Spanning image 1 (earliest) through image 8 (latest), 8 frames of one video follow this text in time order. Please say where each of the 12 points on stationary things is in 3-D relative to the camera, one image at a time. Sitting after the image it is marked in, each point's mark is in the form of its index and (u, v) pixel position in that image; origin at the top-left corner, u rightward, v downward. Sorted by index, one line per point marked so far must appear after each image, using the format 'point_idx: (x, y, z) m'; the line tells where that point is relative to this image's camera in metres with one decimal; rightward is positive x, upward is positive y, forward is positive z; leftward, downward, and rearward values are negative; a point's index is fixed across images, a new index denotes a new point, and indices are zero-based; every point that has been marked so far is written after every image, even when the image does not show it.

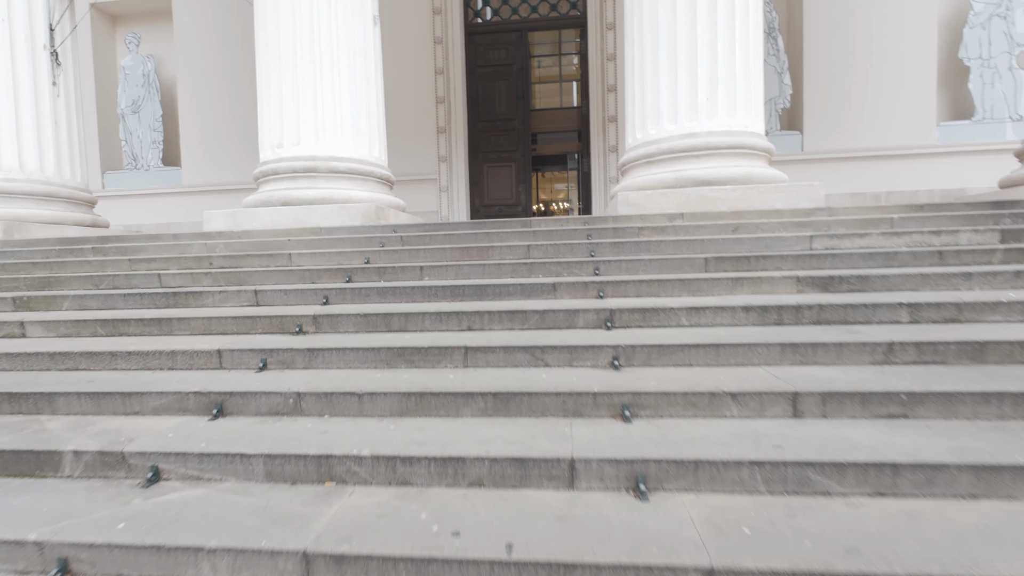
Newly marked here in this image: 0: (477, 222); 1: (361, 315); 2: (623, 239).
0: (-0.4, +0.8, +5.7) m
1: (-1.1, -0.2, +3.5) m
2: (+1.1, +0.5, +4.9) m
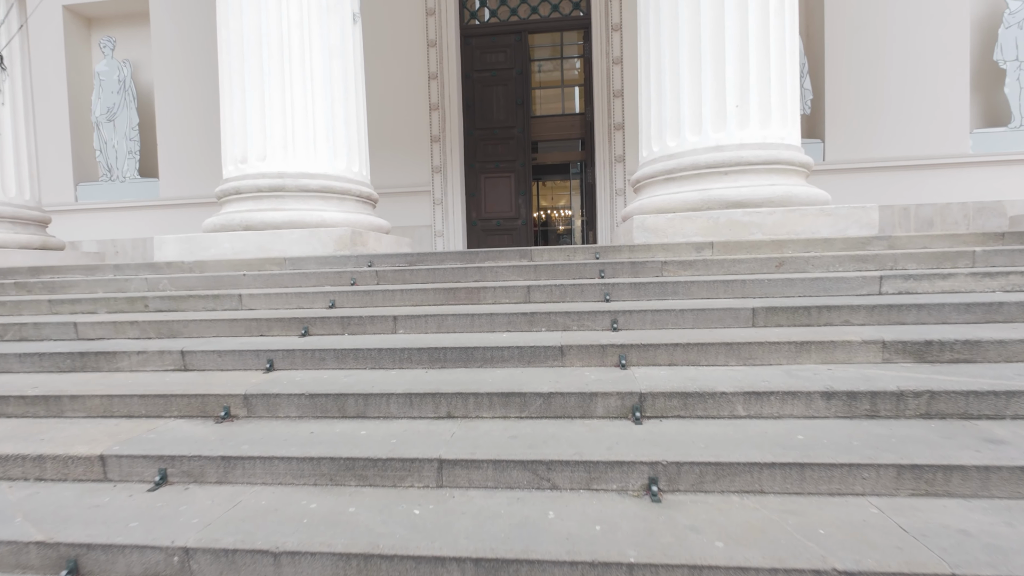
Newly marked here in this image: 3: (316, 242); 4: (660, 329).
0: (-0.4, +0.4, +4.8) m
1: (-1.1, -0.6, +2.7) m
2: (+1.1, +0.1, +4.0) m
3: (-2.2, +0.5, +5.4) m
4: (+1.0, -0.3, +3.3) m
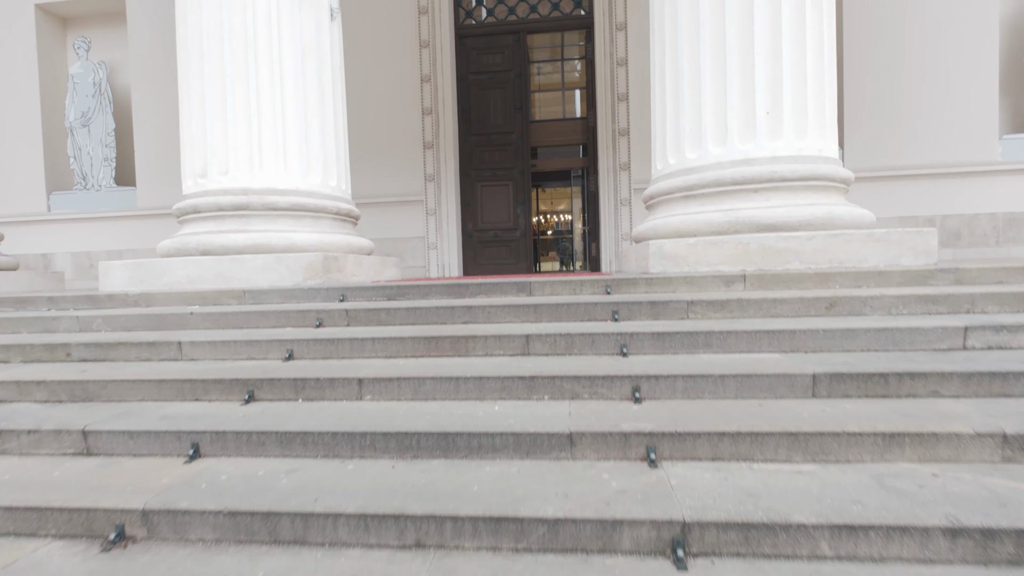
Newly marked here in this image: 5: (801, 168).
0: (-0.5, 0.0, +4.1) m
1: (-1.2, -0.9, +2.0) m
2: (+1.1, -0.2, +3.3) m
3: (-2.3, +0.2, +4.7) m
4: (+1.0, -0.6, +2.6) m
5: (+2.6, +1.1, +4.4) m
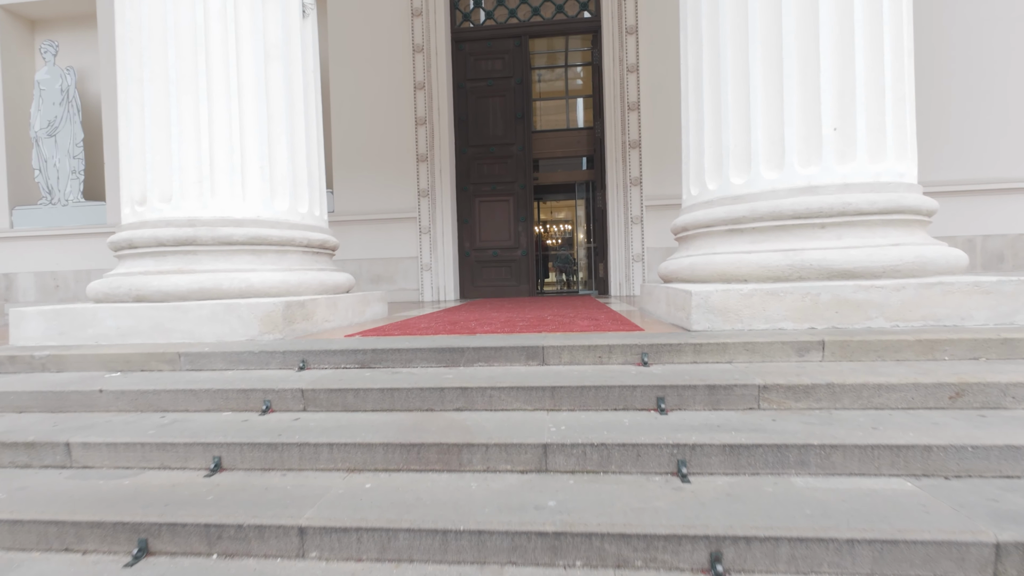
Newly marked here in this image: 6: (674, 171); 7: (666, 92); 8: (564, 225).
0: (-0.4, -0.4, +3.2) m
1: (-1.1, -1.3, +1.0) m
2: (+1.1, -0.7, +2.4) m
3: (-2.2, -0.3, +3.8) m
4: (+1.0, -1.0, +1.7) m
5: (+2.7, +0.7, +3.5) m
6: (+3.3, +2.3, +9.7) m
7: (+3.1, +3.9, +9.7) m
8: (+1.2, +1.5, +11.2) m
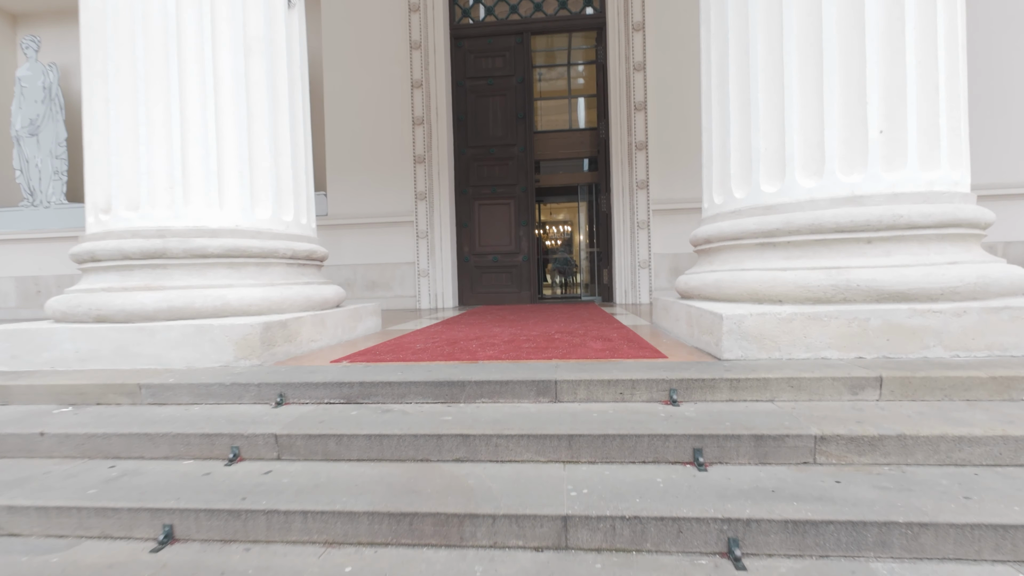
0: (-0.4, -0.5, +2.8) m
1: (-1.0, -1.5, +0.6) m
2: (+1.2, -0.8, +2.0) m
3: (-2.2, -0.4, +3.4) m
4: (+1.1, -1.2, +1.3) m
5: (+2.7, +0.5, +3.1) m
6: (+3.3, +2.2, +9.3) m
7: (+3.1, +3.8, +9.3) m
8: (+1.2, +1.3, +10.8) m
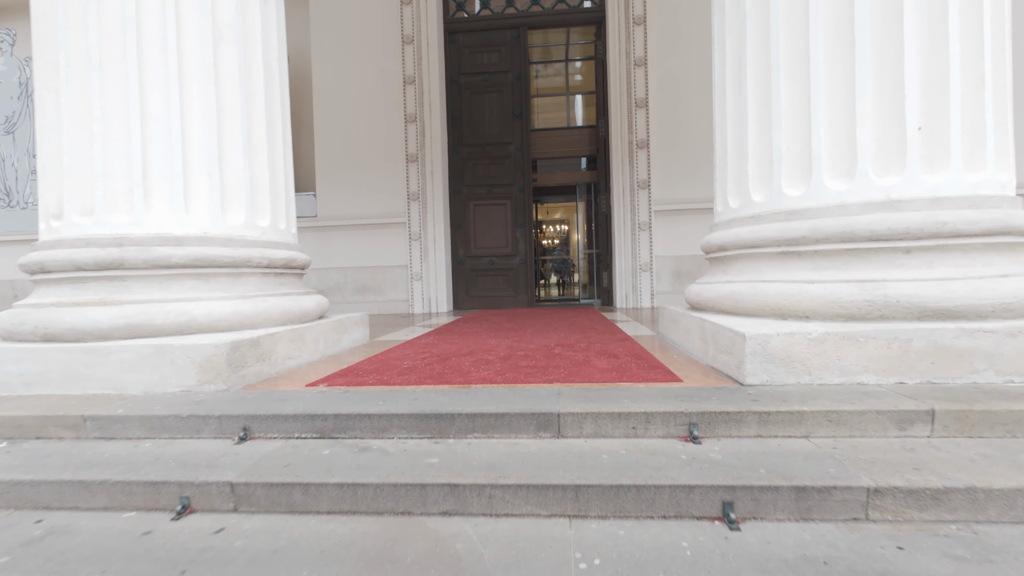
0: (-0.4, -0.6, +2.5) m
1: (-1.0, -1.6, +0.3) m
2: (+1.1, -0.9, +1.7) m
3: (-2.2, -0.5, +3.0) m
4: (+1.1, -1.3, +1.0) m
5: (+2.7, +0.4, +2.8) m
6: (+3.2, +2.1, +9.0) m
7: (+3.1, +3.7, +9.0) m
8: (+1.1, +1.3, +10.4) m
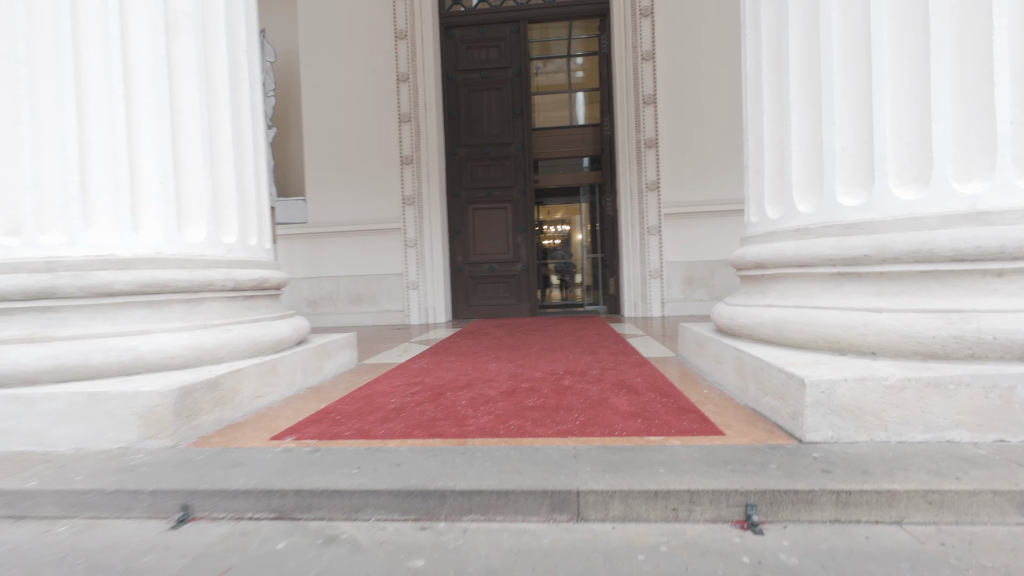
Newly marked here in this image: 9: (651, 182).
0: (-0.4, -0.8, +2.0) m
1: (-1.0, -1.7, -0.2) m
2: (+1.2, -1.1, +1.2) m
3: (-2.2, -0.7, +2.5) m
4: (+1.1, -1.4, +0.4) m
5: (+2.7, +0.3, +2.2) m
6: (+3.2, +2.0, +8.5) m
7: (+3.1, +3.6, +8.4) m
8: (+1.1, +1.1, +9.9) m
9: (+2.5, +1.9, +8.6) m
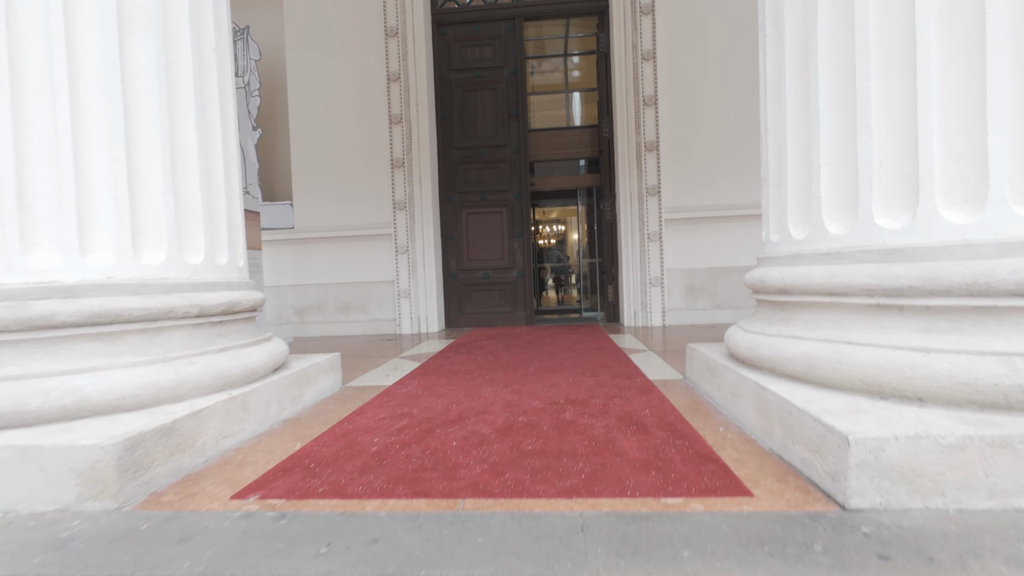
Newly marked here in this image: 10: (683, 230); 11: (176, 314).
0: (-0.4, -1.0, +1.6) m
1: (-1.0, -1.9, -0.6) m
2: (+1.2, -1.2, +0.8) m
3: (-2.2, -0.9, +2.2) m
4: (+1.1, -1.6, +0.1) m
5: (+2.7, +0.1, +1.9) m
6: (+3.1, +1.9, +8.2) m
7: (+3.0, +3.4, +8.1) m
8: (+1.1, +1.0, +9.6) m
9: (+2.4, +1.8, +8.3) m
10: (+2.9, +1.0, +8.2) m
11: (-2.1, -0.2, +3.0) m
